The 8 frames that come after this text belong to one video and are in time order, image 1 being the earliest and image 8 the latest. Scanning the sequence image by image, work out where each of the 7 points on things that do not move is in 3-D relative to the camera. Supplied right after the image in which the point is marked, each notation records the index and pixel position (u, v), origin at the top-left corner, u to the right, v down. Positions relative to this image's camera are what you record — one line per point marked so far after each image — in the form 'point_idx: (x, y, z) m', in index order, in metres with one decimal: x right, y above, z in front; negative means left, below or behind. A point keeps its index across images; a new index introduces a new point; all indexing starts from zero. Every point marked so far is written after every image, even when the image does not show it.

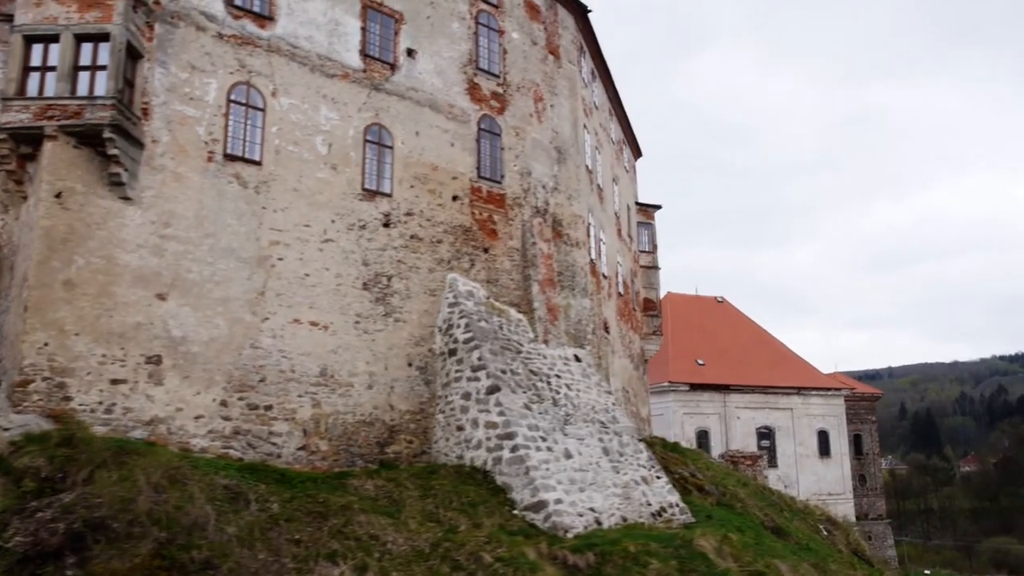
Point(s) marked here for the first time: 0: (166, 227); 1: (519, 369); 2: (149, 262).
0: (-5.6, +1.0, +13.6) m
1: (+0.2, -1.6, +16.9) m
2: (-5.8, +0.4, +13.4) m
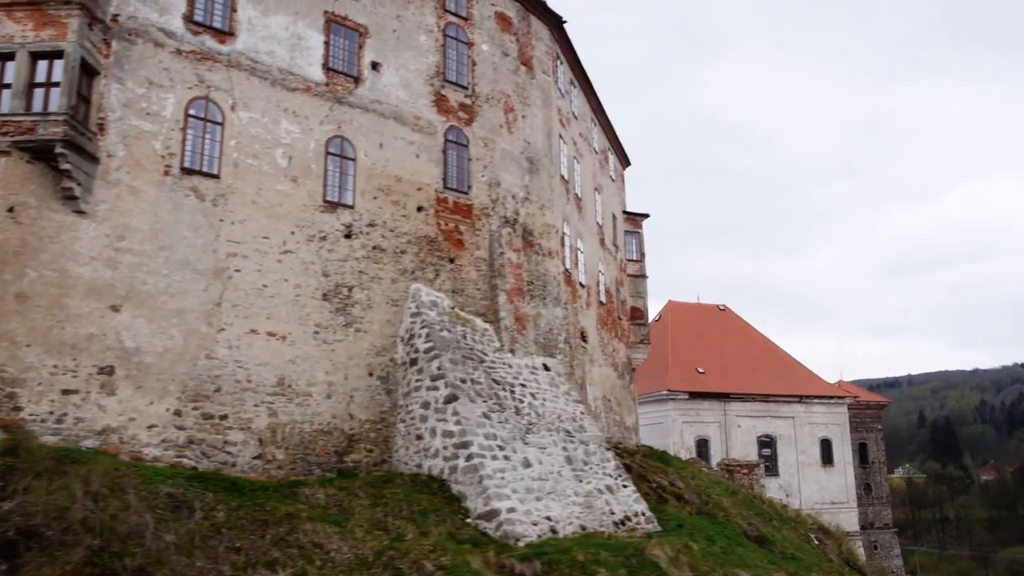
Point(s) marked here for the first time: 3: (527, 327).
0: (-6.5, +0.8, +13.9) m
1: (-0.6, -1.8, +17.0) m
2: (-6.7, +0.2, +13.6) m
3: (+0.4, -0.9, +19.6) m
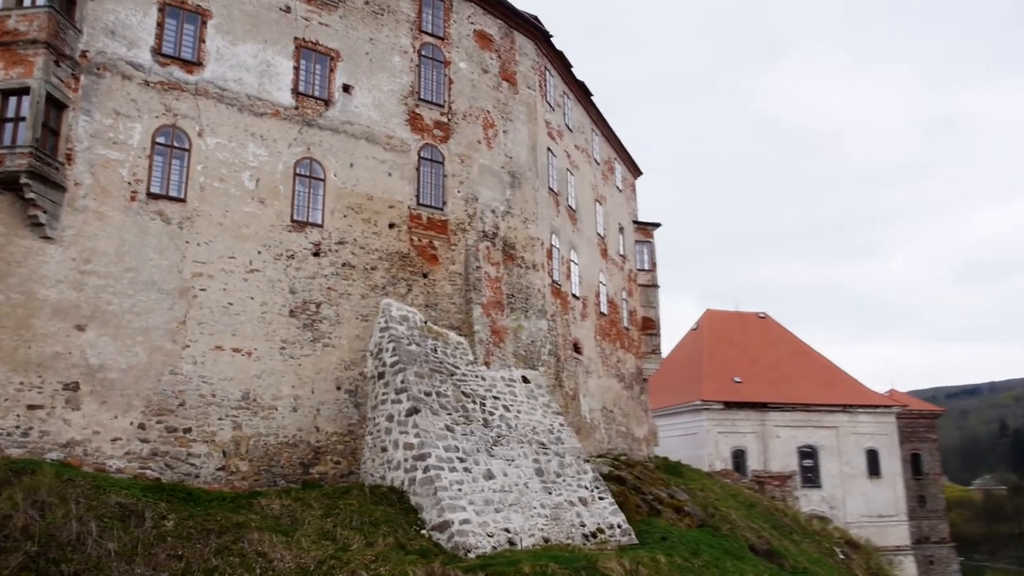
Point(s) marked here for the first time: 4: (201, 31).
0: (-7.5, +0.5, +14.7) m
1: (-1.3, -2.1, +17.3) m
2: (-7.6, -0.1, +14.4) m
3: (-0.2, -1.2, +19.9) m
4: (-6.2, +5.2, +16.8) m
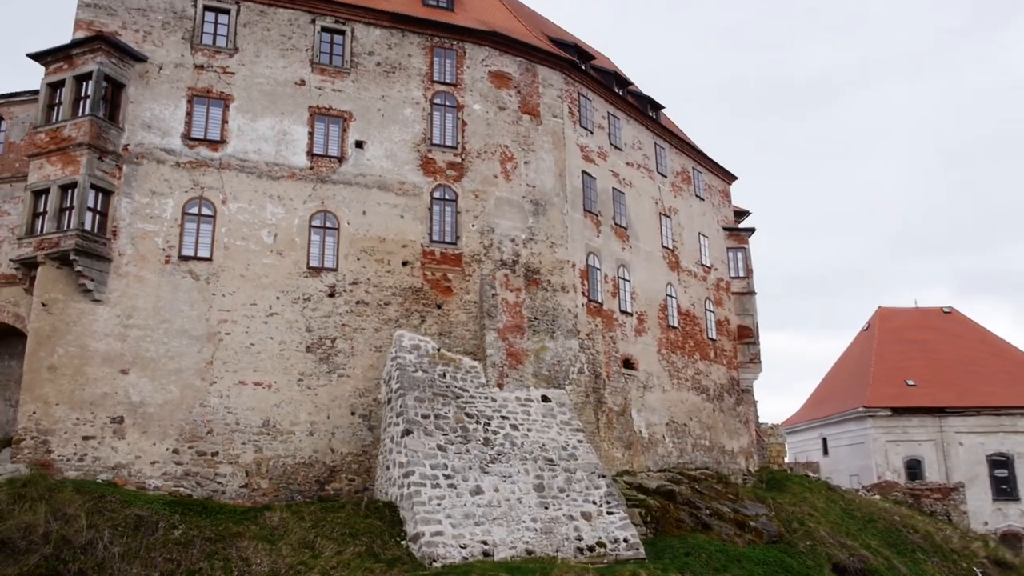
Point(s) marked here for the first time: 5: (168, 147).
0: (-8.2, -0.6, +18.0) m
1: (-1.4, -2.8, +18.8) m
2: (-8.4, -1.2, +17.8) m
3: (+0.3, -1.8, +20.9) m
4: (-6.8, +4.2, +19.8) m
5: (-7.9, +3.2, +19.1) m
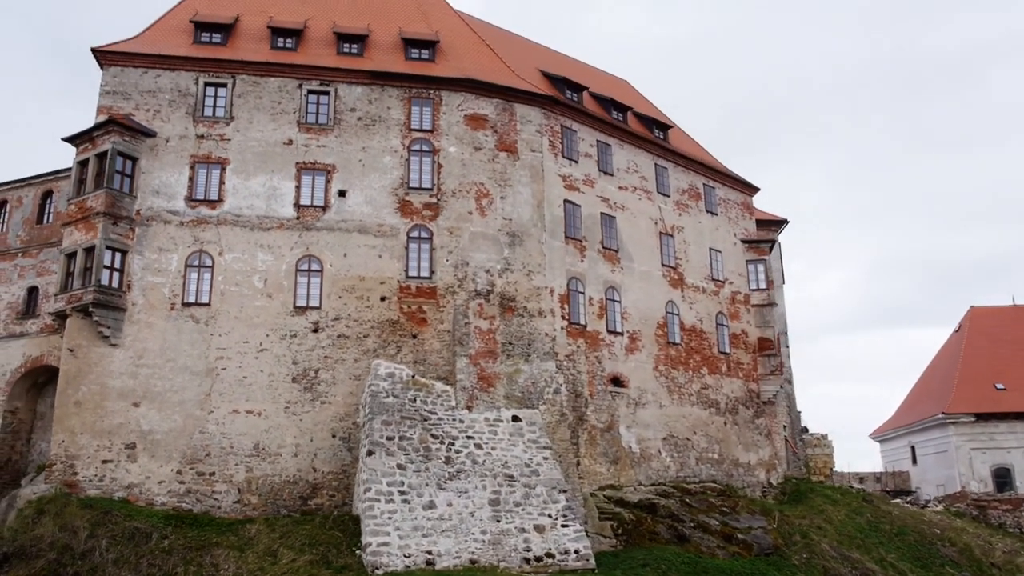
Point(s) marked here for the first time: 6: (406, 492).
0: (-9.4, -1.8, +21.1) m
1: (-2.5, -3.6, +20.7) m
2: (-9.6, -2.4, +21.0) m
3: (-0.4, -2.6, +22.6) m
4: (-7.9, +3.1, +22.7) m
5: (-9.0, +2.1, +22.3) m
6: (-2.5, -4.8, +19.6) m
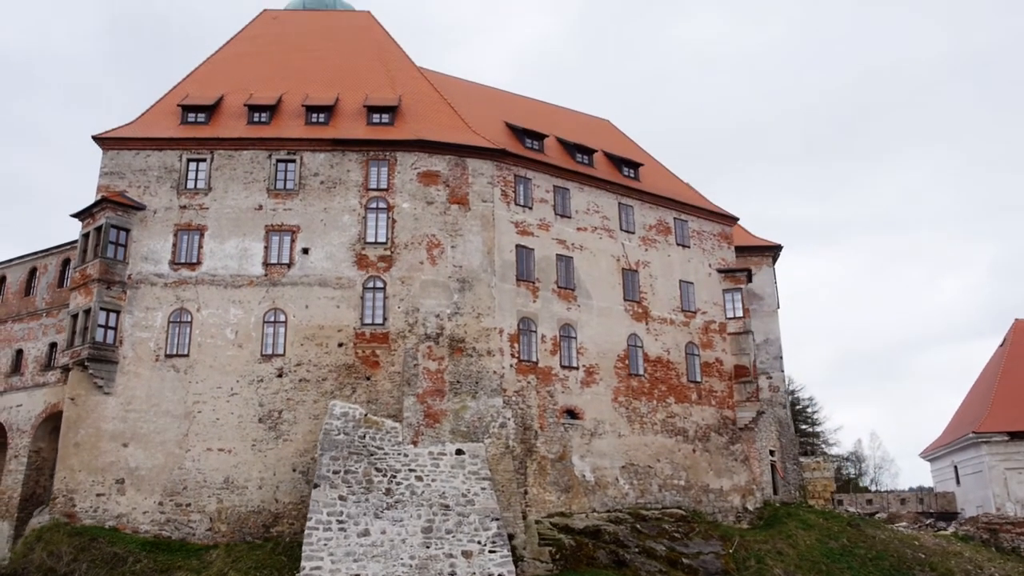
0: (-11.2, -3.4, +24.4) m
1: (-4.3, -5.0, +23.0) m
2: (-11.4, -4.0, +24.2) m
3: (-2.1, -3.9, +24.6) m
4: (-9.6, +1.5, +25.9) m
5: (-10.8, +0.5, +25.5) m
6: (-4.4, -6.1, +21.9) m
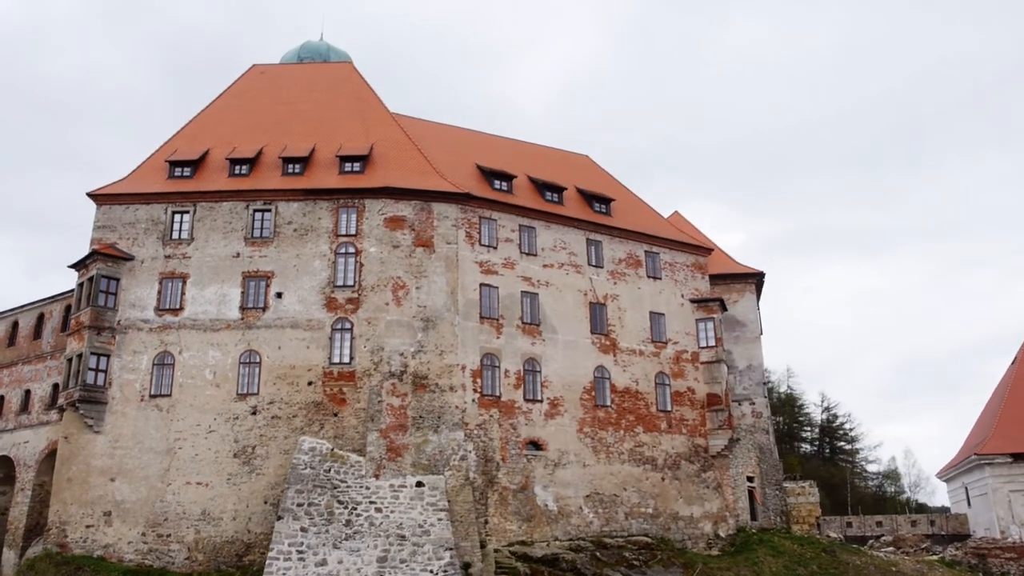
0: (-12.5, -4.8, +26.3) m
1: (-5.6, -6.3, +24.5) m
2: (-12.7, -5.4, +26.2) m
3: (-3.4, -5.1, +26.0) m
4: (-10.9, 0.0, +27.8) m
5: (-12.1, -1.0, +27.5) m
6: (-5.8, -7.3, +23.4) m
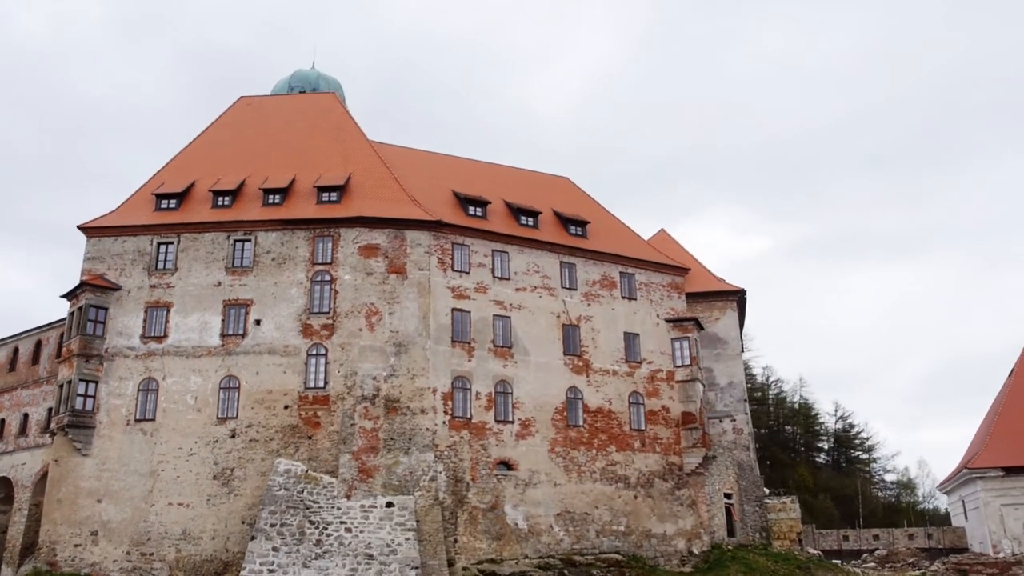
0: (-13.5, -5.8, +27.6) m
1: (-6.7, -7.1, +25.6) m
2: (-13.7, -6.4, +27.5) m
3: (-4.4, -6.0, +26.9) m
4: (-12.0, -0.9, +29.1) m
5: (-13.1, -2.0, +28.8) m
6: (-6.9, -8.2, +24.4) m
